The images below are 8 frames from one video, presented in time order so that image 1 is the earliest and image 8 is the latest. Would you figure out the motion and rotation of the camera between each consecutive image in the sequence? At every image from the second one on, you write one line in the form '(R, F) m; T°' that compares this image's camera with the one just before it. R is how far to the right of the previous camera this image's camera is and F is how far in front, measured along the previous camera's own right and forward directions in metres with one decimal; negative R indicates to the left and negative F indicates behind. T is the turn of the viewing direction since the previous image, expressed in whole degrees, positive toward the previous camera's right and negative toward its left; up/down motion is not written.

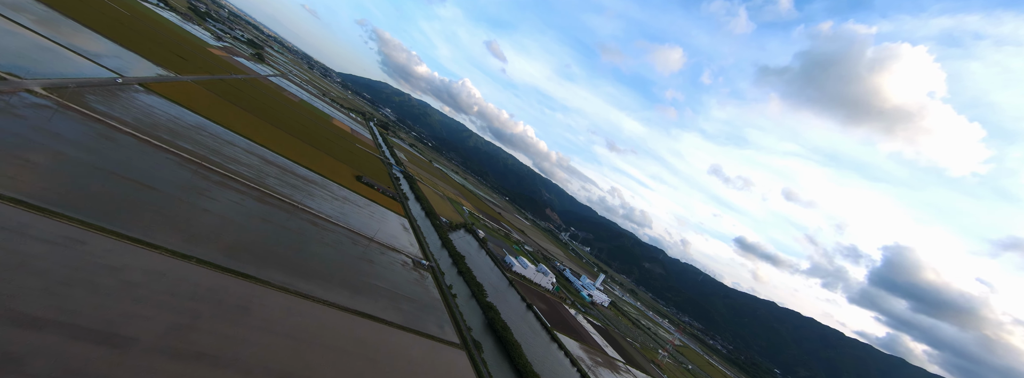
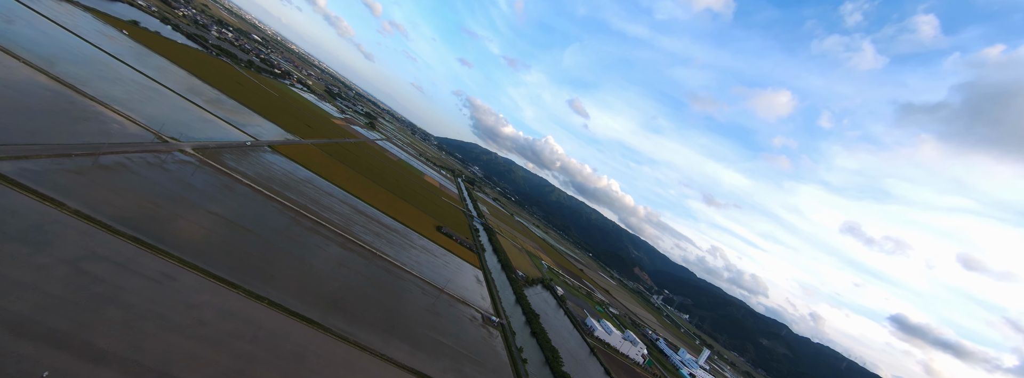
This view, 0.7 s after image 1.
(+0.7, +2.0) m; -14°
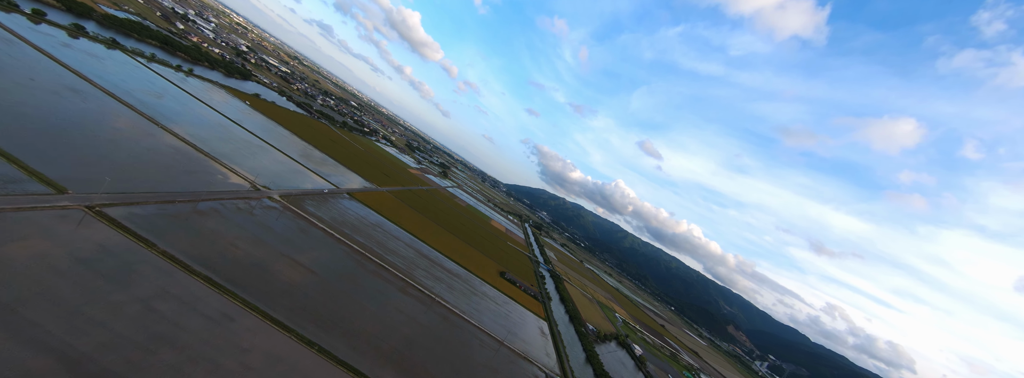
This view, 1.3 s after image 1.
(+0.4, +1.6) m; -12°
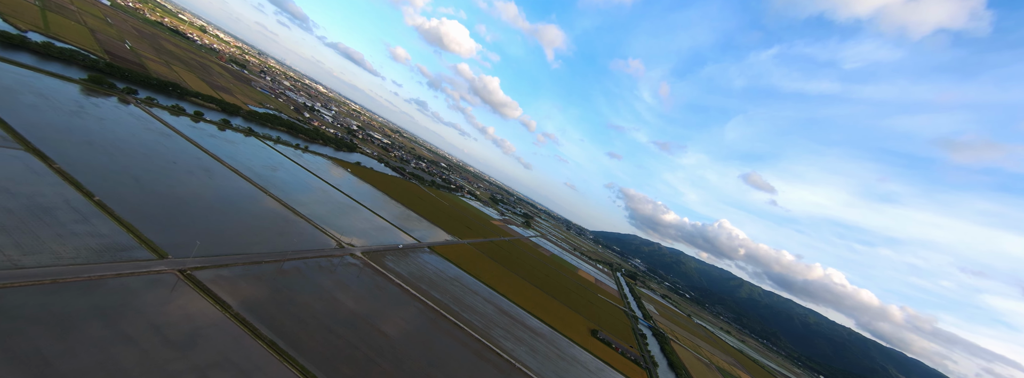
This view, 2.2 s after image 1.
(+0.3, +2.5) m; -14°
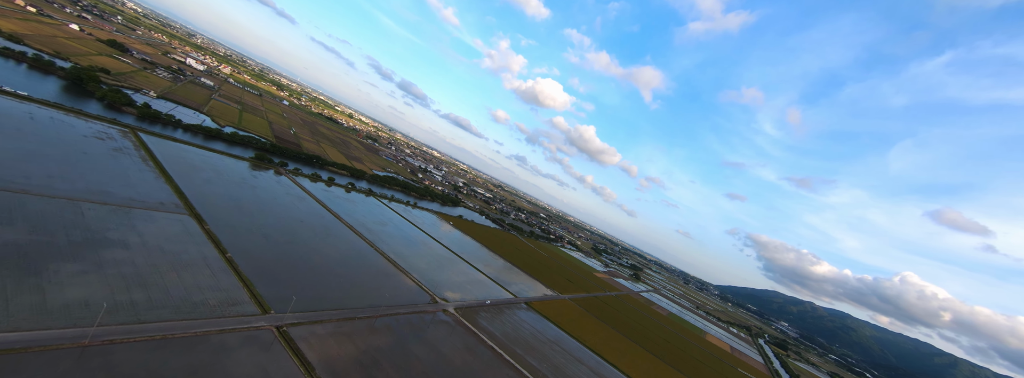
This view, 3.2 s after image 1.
(0.0, +2.4) m; -17°
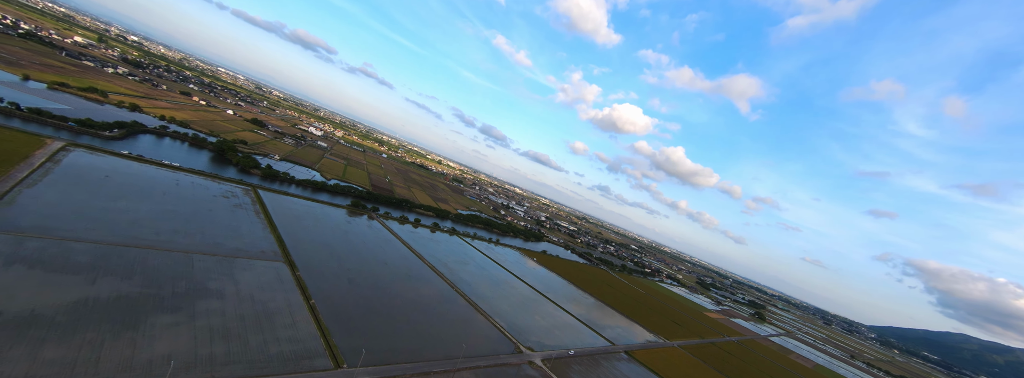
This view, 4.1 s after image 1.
(-0.1, +2.2) m; -14°
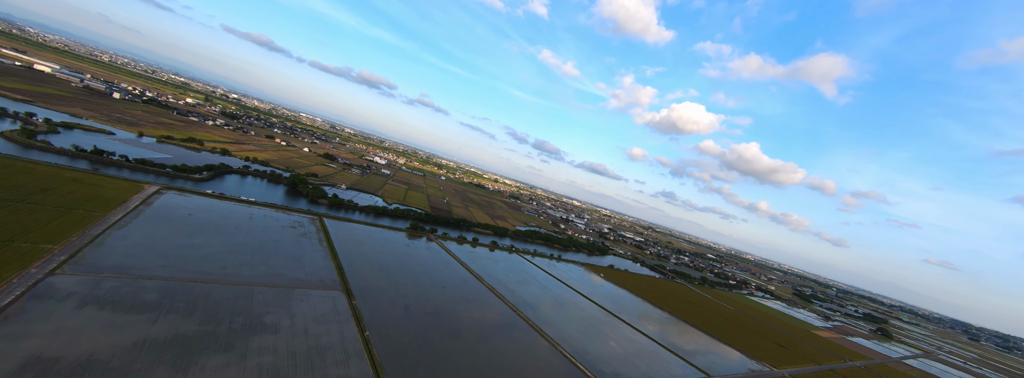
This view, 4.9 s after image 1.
(-0.1, +1.8) m; -10°
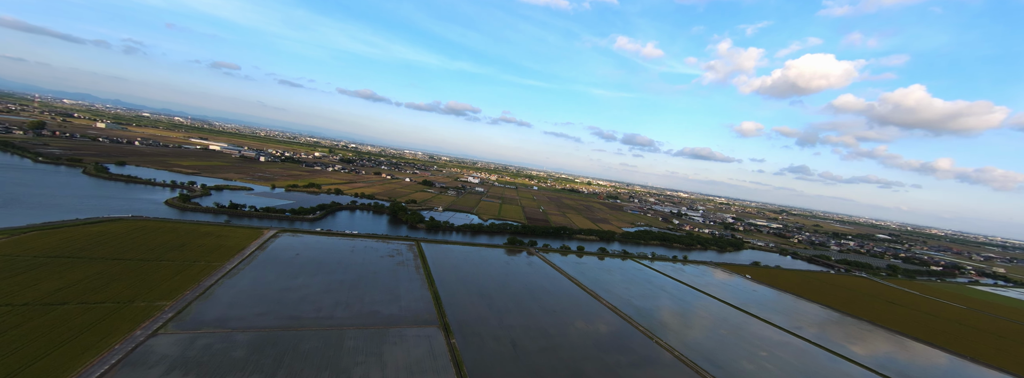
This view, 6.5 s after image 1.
(-0.7, +3.4) m; -16°
